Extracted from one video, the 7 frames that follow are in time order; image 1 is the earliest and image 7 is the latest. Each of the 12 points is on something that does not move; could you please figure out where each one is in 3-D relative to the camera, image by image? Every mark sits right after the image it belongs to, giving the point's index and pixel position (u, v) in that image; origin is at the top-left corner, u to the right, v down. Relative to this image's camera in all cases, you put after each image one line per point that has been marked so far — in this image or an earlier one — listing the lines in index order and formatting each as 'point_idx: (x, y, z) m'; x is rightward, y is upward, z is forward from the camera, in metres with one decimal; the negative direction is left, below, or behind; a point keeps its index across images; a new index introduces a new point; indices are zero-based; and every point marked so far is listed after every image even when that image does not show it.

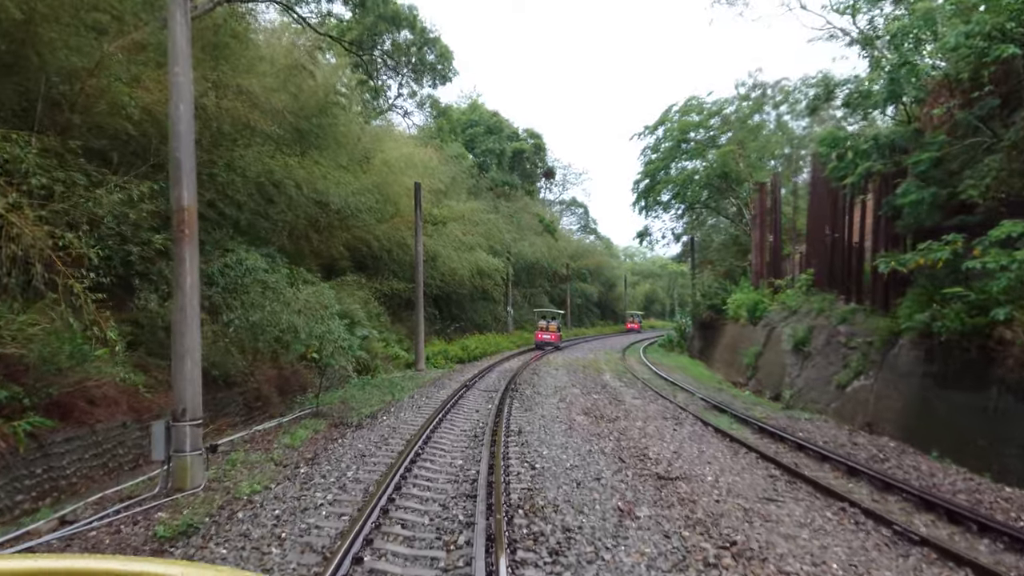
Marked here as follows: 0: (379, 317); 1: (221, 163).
0: (-3.0, -0.6, +19.8) m
1: (-3.5, +1.5, +11.3) m
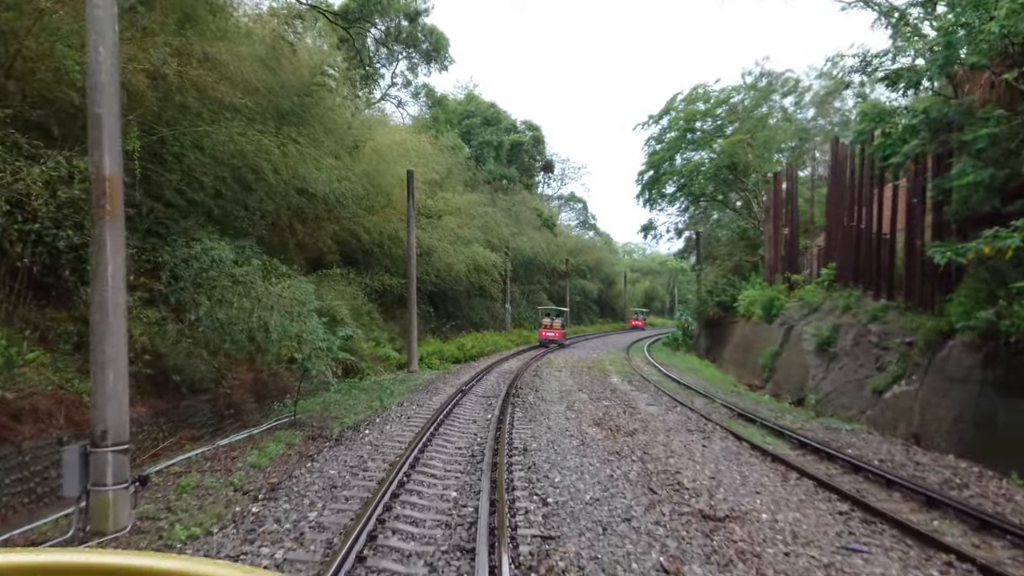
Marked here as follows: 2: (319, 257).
0: (-3.0, -0.5, +18.6) m
1: (-3.5, +1.6, +10.0) m
2: (-4.1, +0.7, +19.3) m
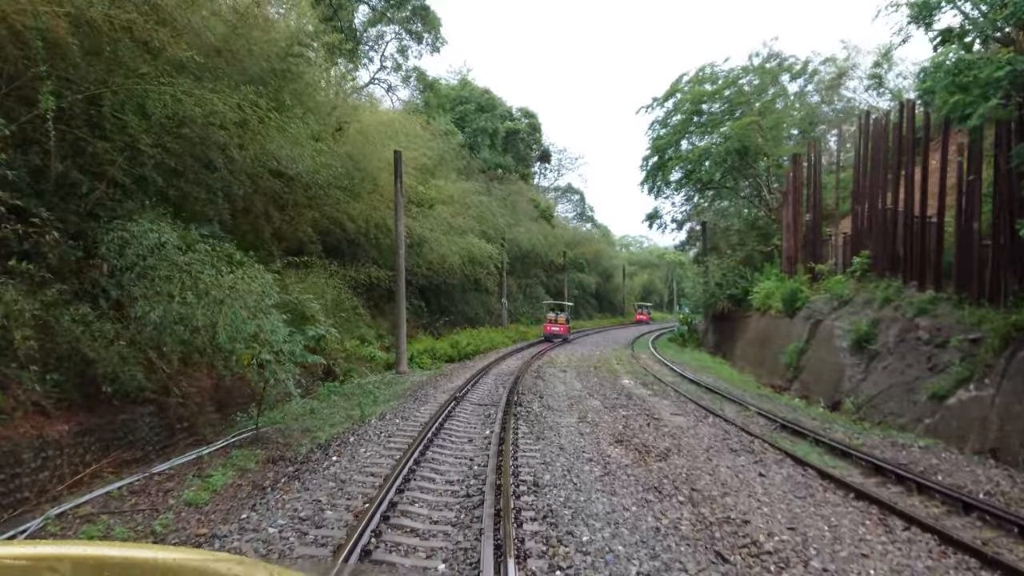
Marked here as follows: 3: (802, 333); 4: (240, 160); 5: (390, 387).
0: (-3.0, -0.4, +16.9) m
1: (-3.5, +1.7, +8.4) m
2: (-4.1, +0.8, +17.7) m
3: (+5.0, -0.8, +16.1) m
4: (-3.5, +1.7, +12.0) m
5: (-1.8, -1.4, +13.4) m
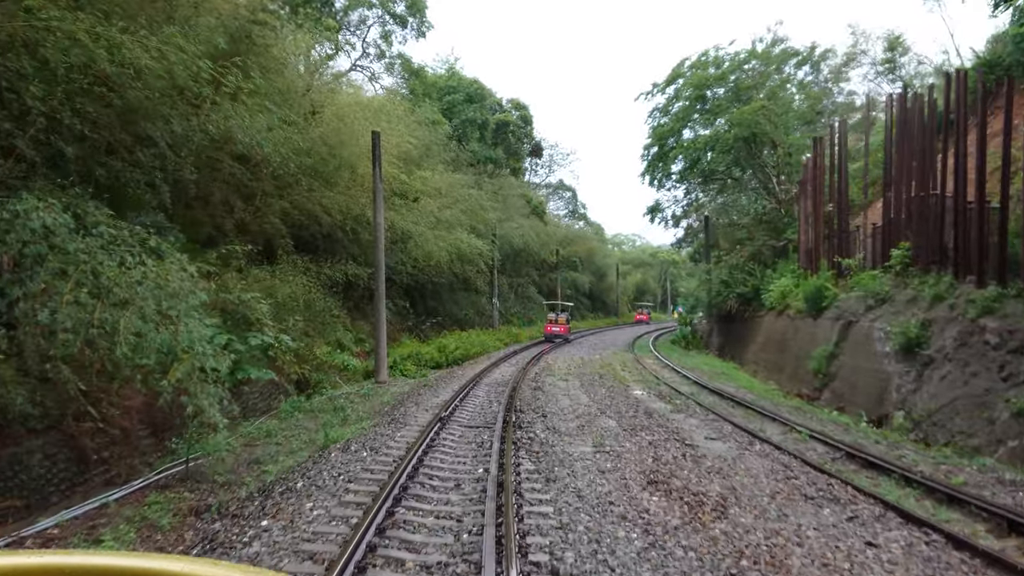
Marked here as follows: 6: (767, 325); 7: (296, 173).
0: (-3.1, -0.4, +15.1) m
1: (-3.5, +1.7, +6.5) m
2: (-4.2, +0.8, +15.8) m
3: (+4.9, -0.7, +14.3) m
4: (-3.6, +1.7, +10.2) m
5: (-1.8, -1.4, +11.5) m
6: (+5.2, -0.8, +19.2) m
7: (-3.6, +1.9, +15.4) m
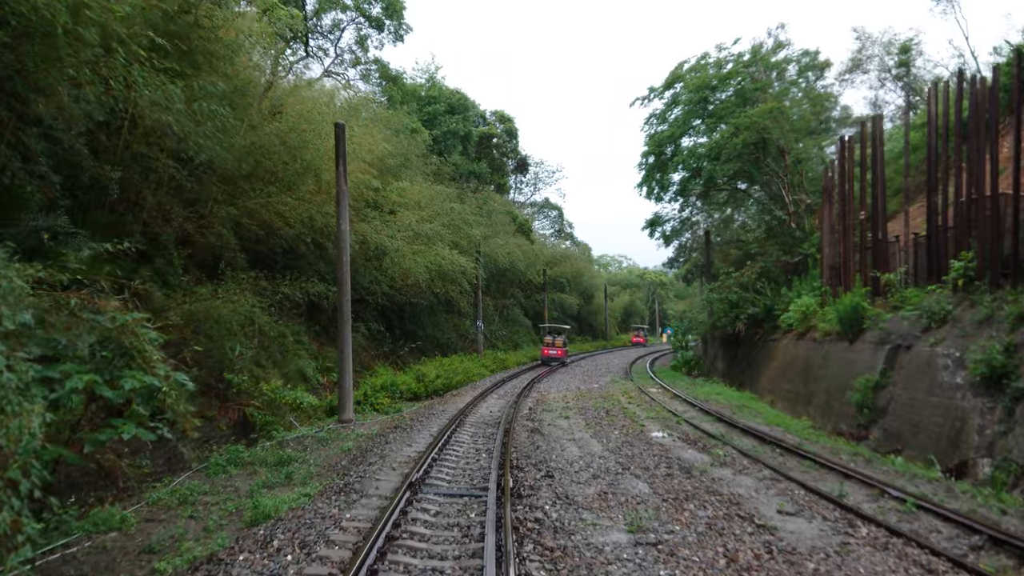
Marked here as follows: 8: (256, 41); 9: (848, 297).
0: (-3.3, -0.7, +12.9) m
1: (-3.5, +1.6, +4.4) m
2: (-4.4, +0.5, +13.6) m
3: (+4.8, -1.0, +12.3) m
4: (-3.6, +1.5, +8.0) m
5: (-1.9, -1.6, +9.3) m
6: (+5.0, -1.1, +17.1) m
7: (-3.8, +1.6, +13.2) m
8: (-3.6, +3.5, +13.1) m
9: (+5.1, -0.1, +14.1) m
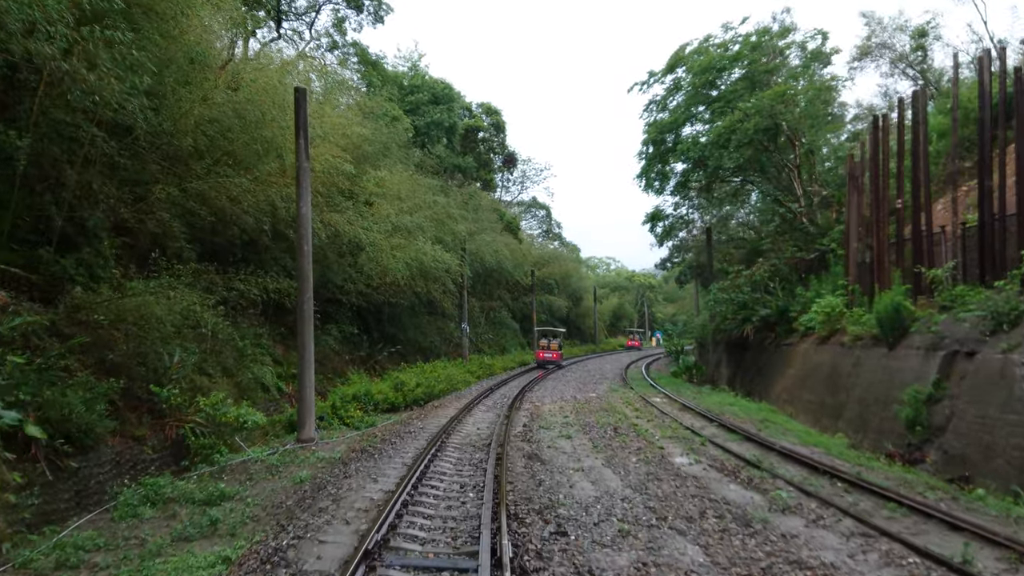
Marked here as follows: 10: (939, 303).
0: (-3.4, -0.6, +11.1) m
1: (-3.5, +1.7, +2.5) m
2: (-4.5, +0.6, +11.8) m
3: (+4.7, -0.9, +10.5) m
4: (-3.7, +1.6, +6.2) m
5: (-2.0, -1.5, +7.5) m
6: (+4.8, -1.1, +15.4) m
7: (-3.9, +1.7, +11.4) m
8: (-3.7, +3.5, +11.3) m
9: (+5.0, -0.1, +12.4) m
10: (+5.2, -0.2, +11.4) m
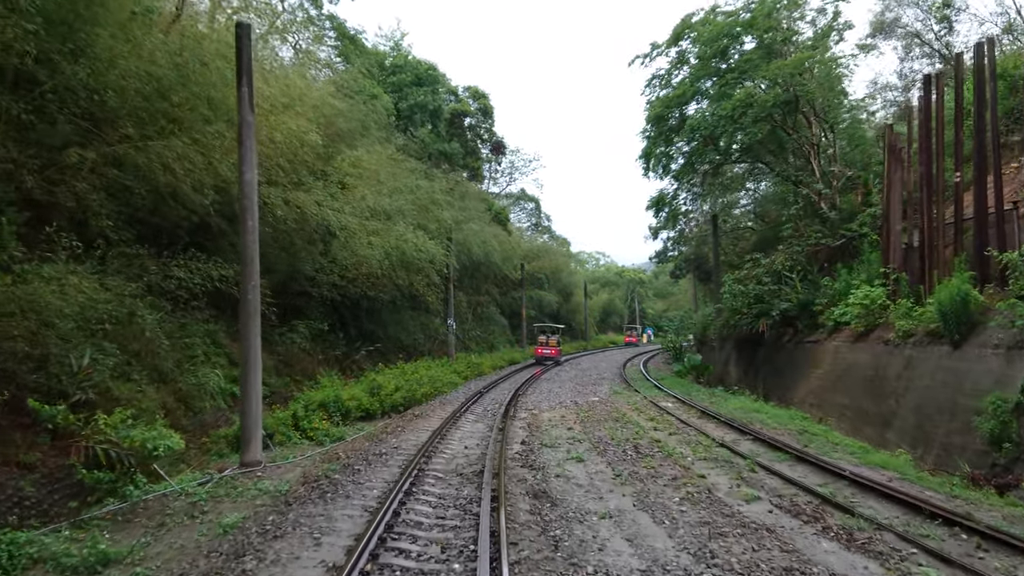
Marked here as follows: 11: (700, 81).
0: (-3.5, -0.5, +9.1) m
1: (-3.4, +1.8, +0.5) m
2: (-4.6, +0.7, +9.8) m
3: (+4.6, -0.8, +8.7) m
4: (-3.7, +1.7, +4.2) m
5: (-2.0, -1.4, +5.6) m
6: (+4.7, -1.0, +13.5) m
7: (-4.0, +1.8, +9.4) m
8: (-3.8, +3.7, +9.3) m
9: (+4.9, 0.0, +10.5) m
10: (+5.2, 0.0, +9.5) m
11: (+3.9, +4.3, +19.5) m
